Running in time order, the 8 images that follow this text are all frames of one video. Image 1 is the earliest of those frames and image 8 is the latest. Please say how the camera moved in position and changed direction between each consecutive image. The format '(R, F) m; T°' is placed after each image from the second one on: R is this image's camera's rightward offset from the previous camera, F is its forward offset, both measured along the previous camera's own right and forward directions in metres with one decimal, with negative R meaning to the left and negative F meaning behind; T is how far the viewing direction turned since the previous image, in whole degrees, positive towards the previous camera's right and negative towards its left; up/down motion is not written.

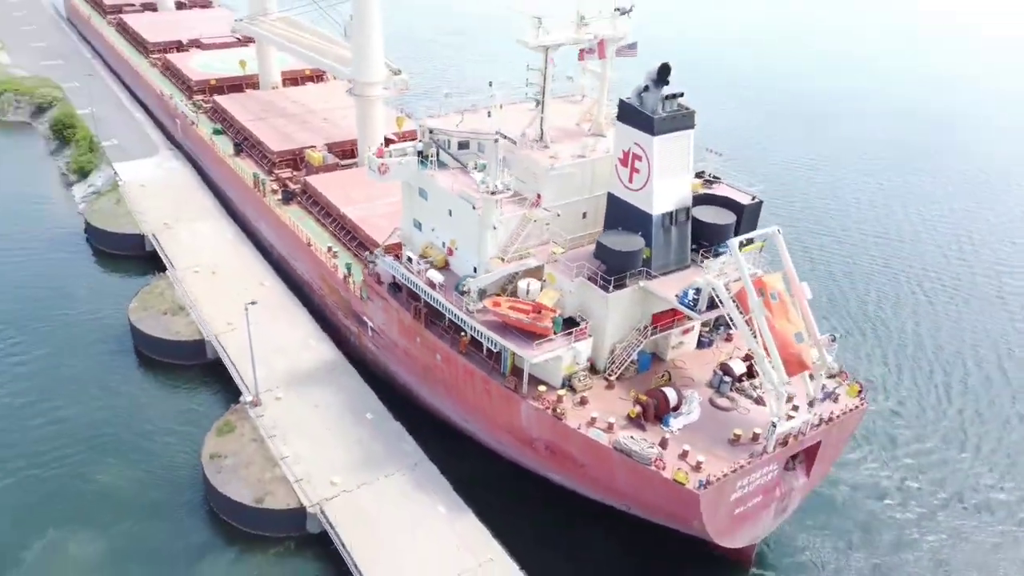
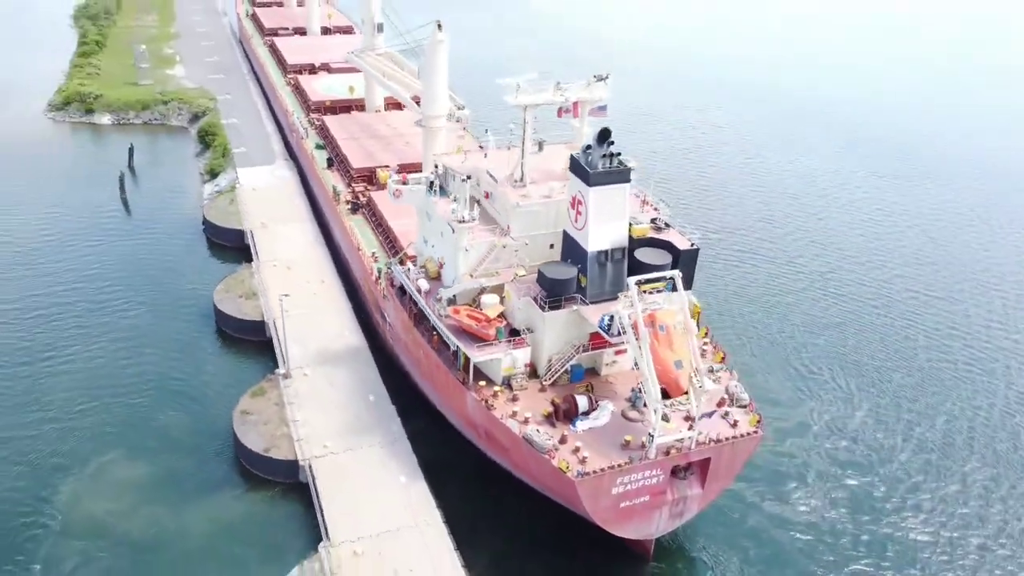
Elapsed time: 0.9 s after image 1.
(+5.1, -3.4) m; -11°
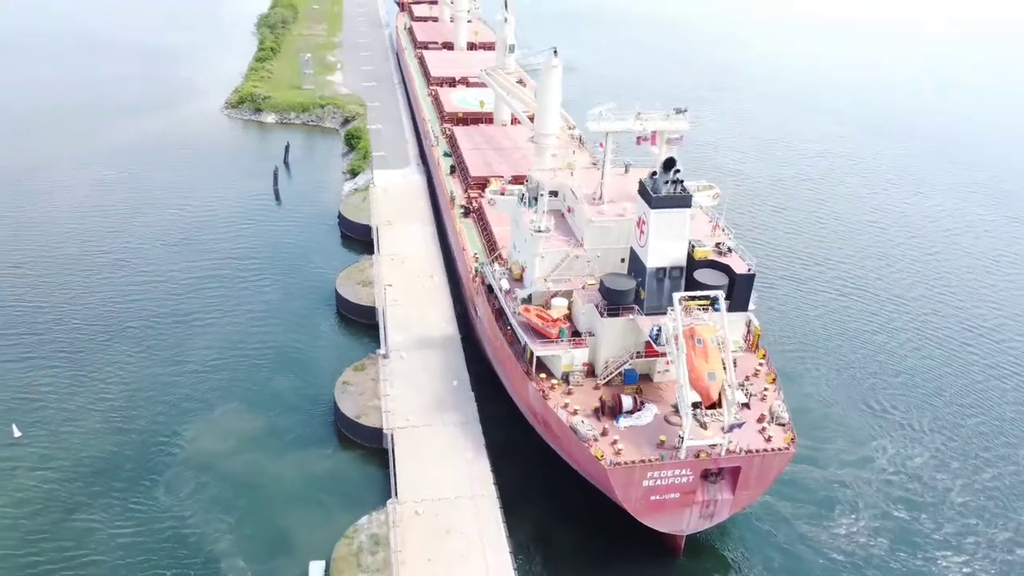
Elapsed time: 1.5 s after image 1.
(+2.3, -2.4) m; -10°
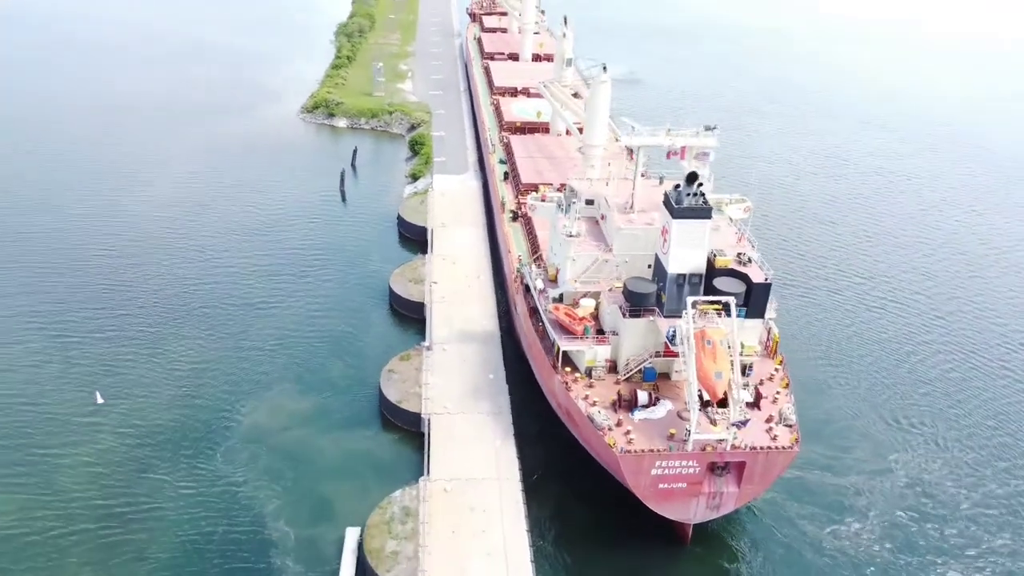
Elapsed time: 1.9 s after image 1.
(+1.2, -1.9) m; -5°
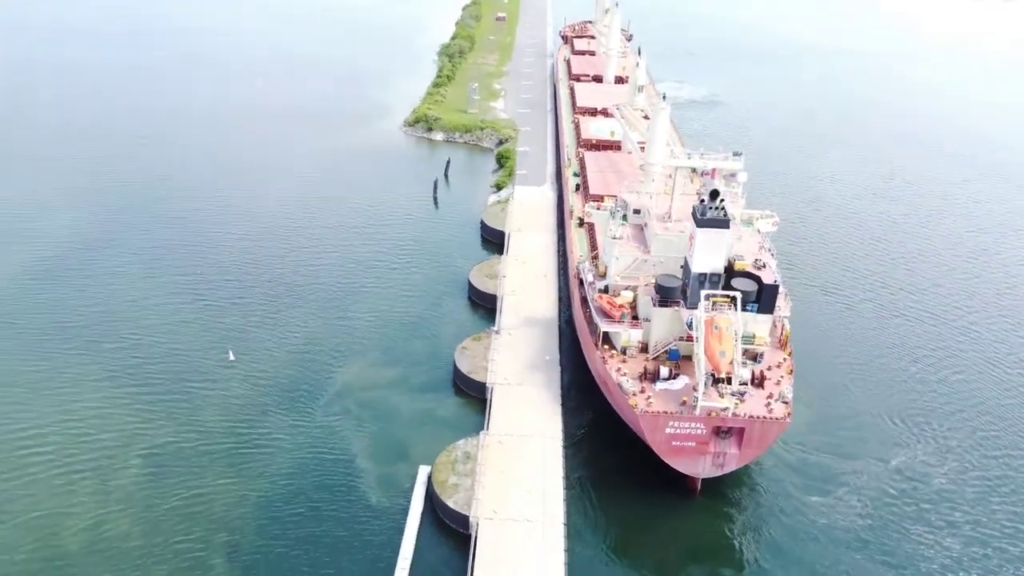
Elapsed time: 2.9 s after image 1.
(+1.6, -5.6) m; -6°
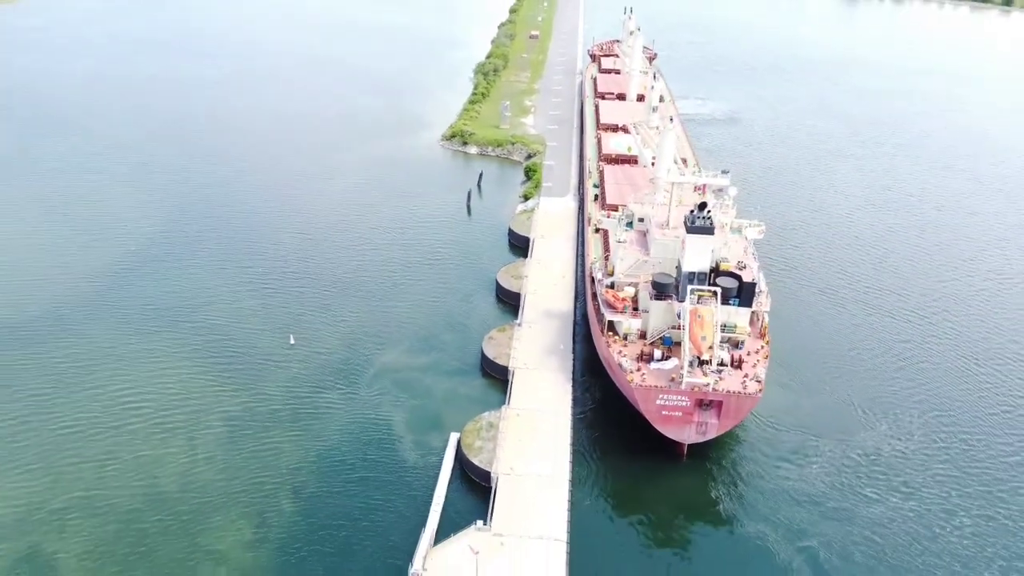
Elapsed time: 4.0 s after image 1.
(+0.8, -5.6) m; -2°
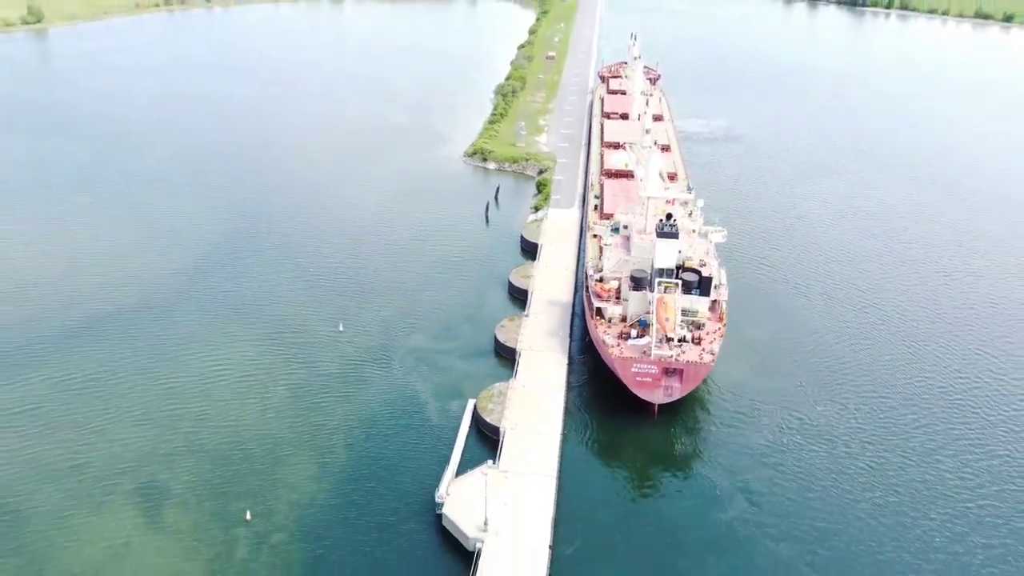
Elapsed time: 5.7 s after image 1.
(+1.1, -8.9) m; -2°
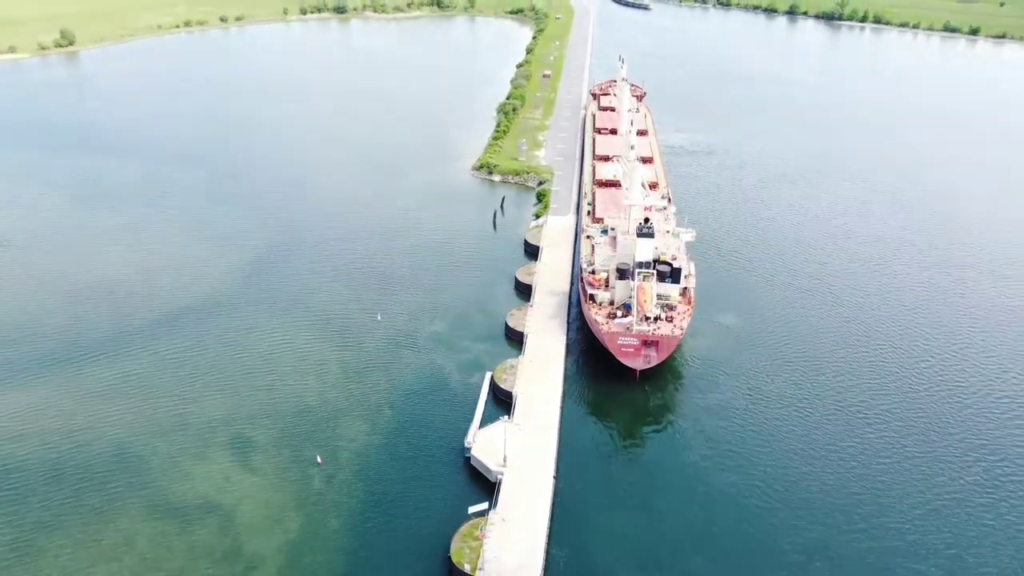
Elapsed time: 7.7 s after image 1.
(-0.6, -10.4) m; 0°
